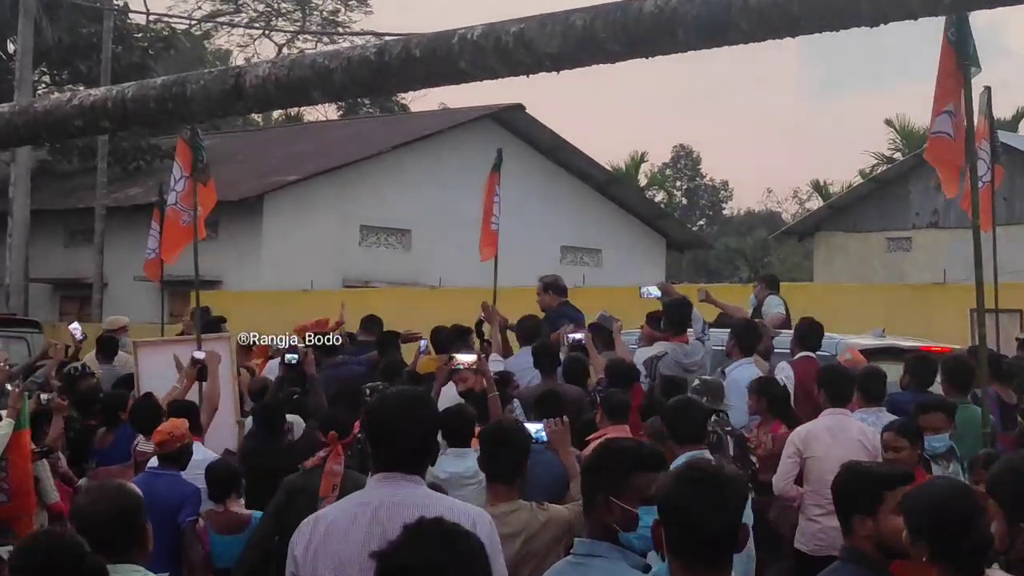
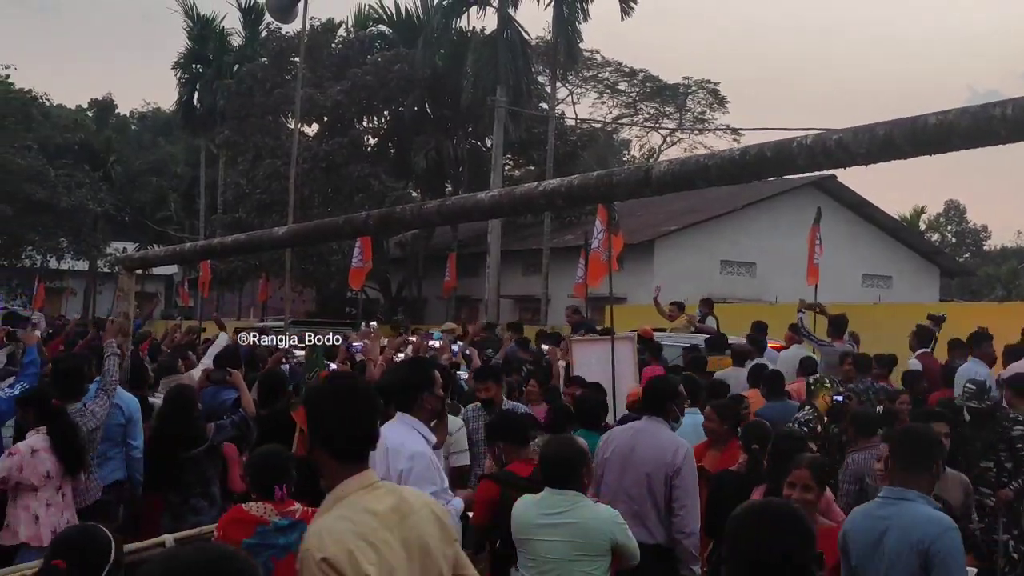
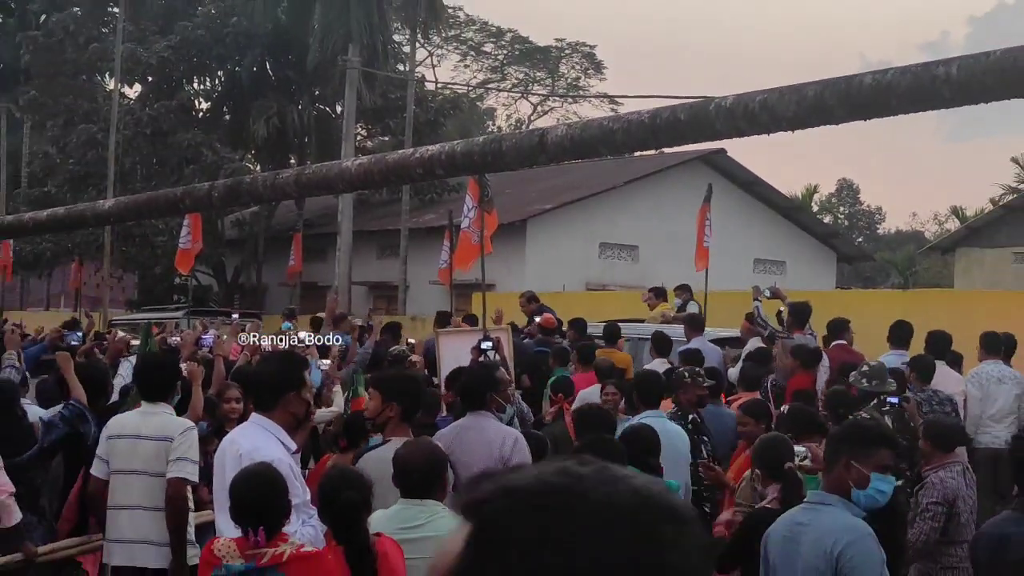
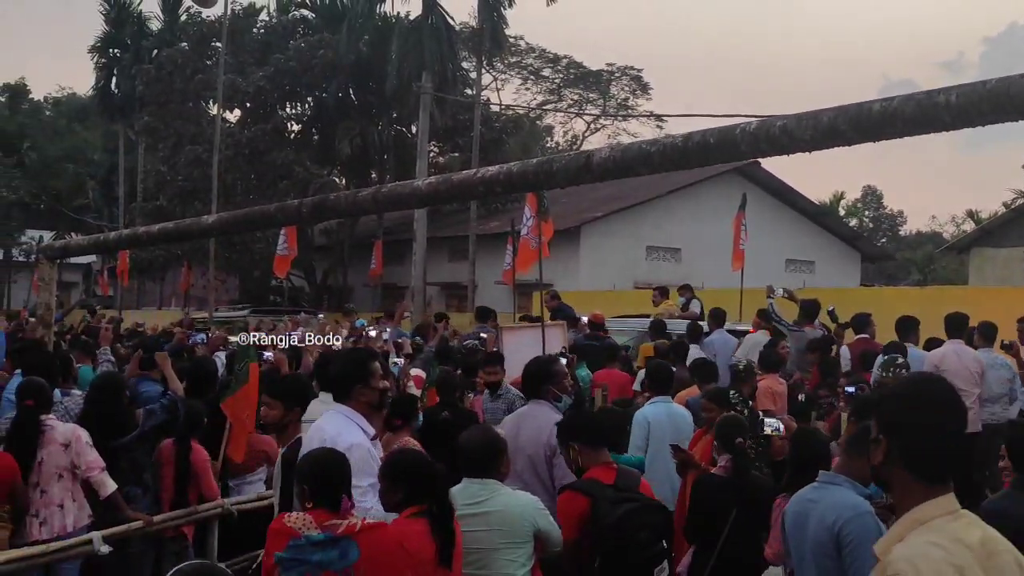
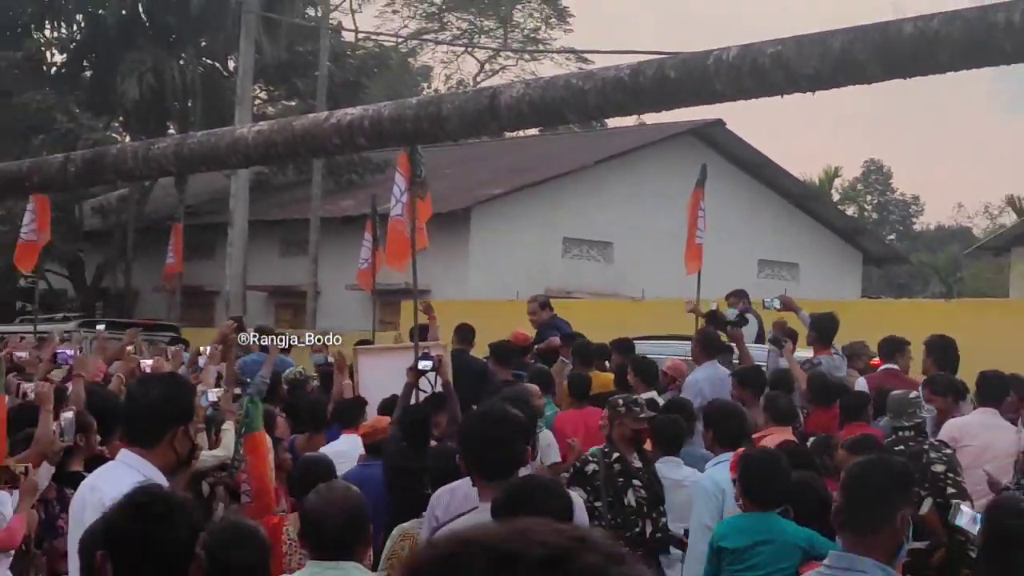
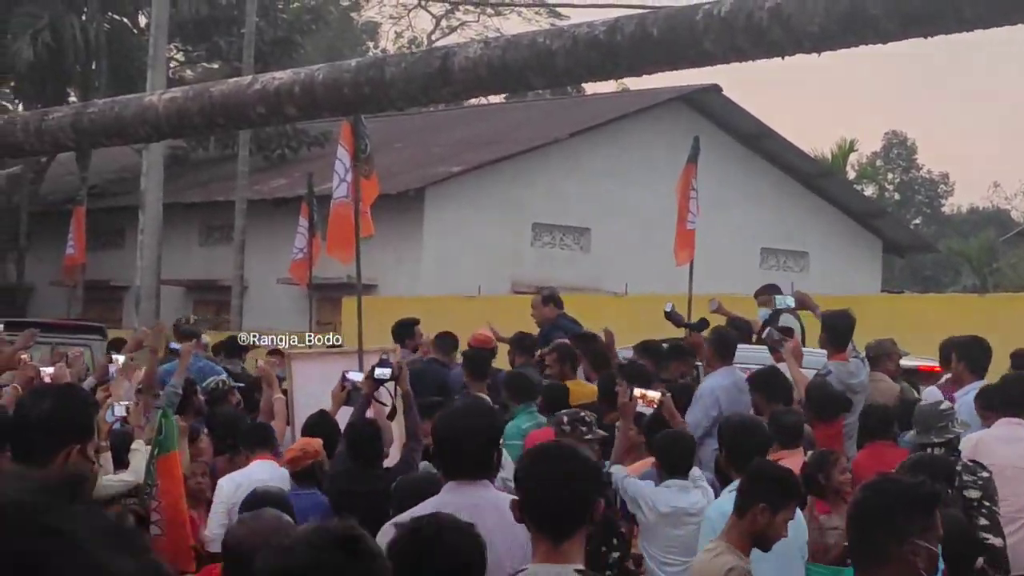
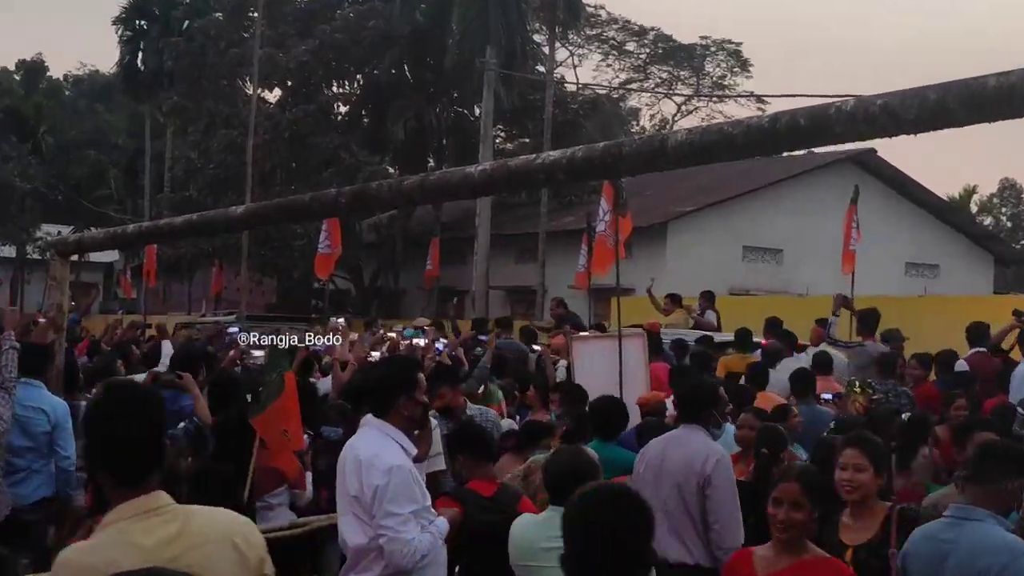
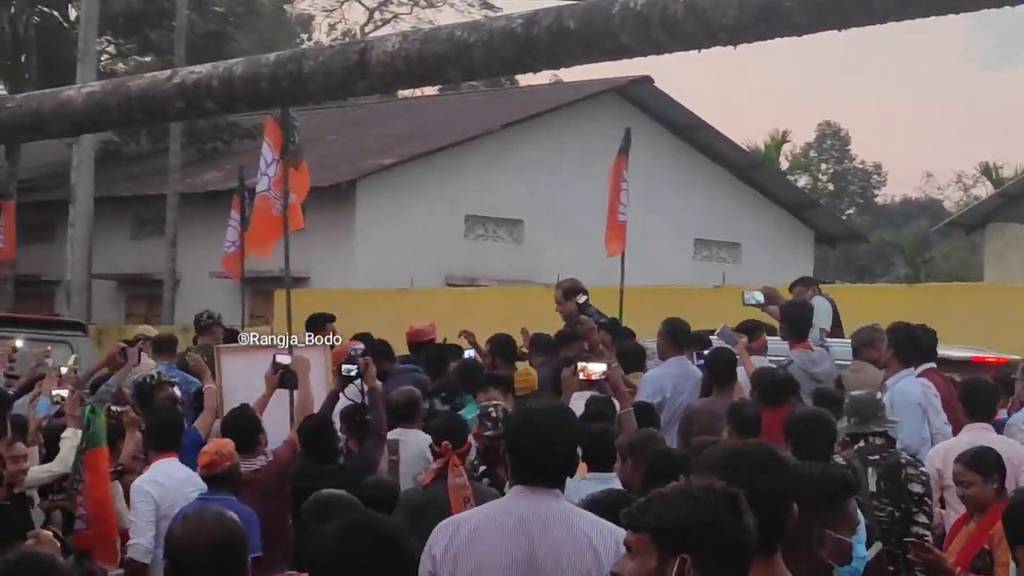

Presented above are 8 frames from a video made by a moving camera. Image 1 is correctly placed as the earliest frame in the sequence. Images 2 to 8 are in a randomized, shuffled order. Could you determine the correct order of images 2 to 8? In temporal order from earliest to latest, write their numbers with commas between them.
8, 6, 5, 3, 4, 2, 7
